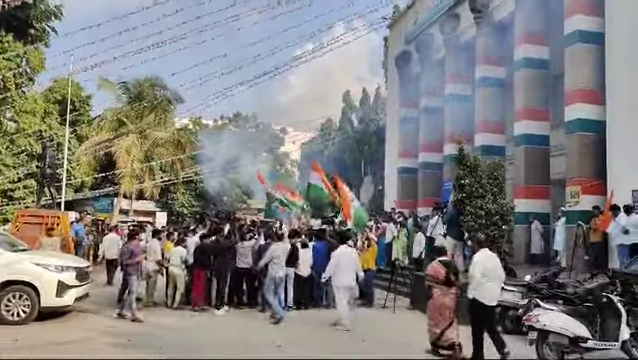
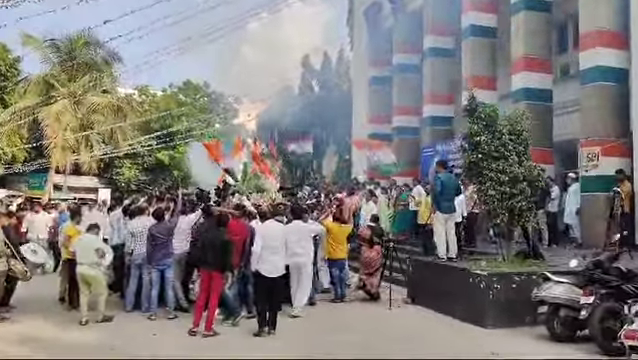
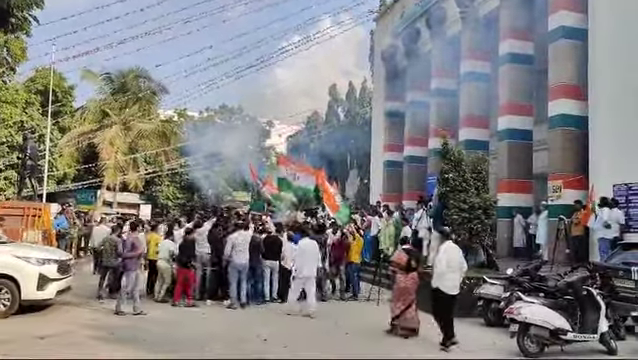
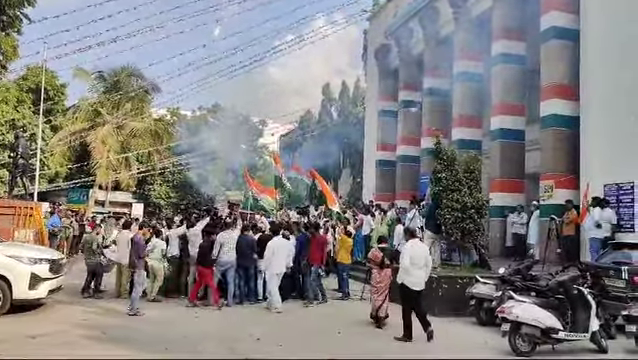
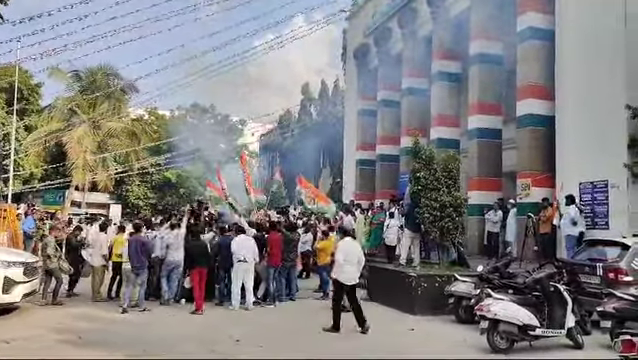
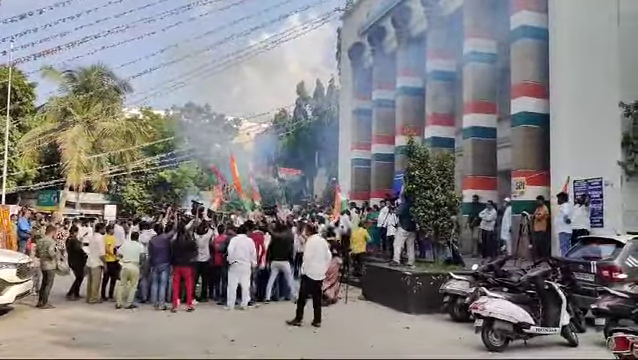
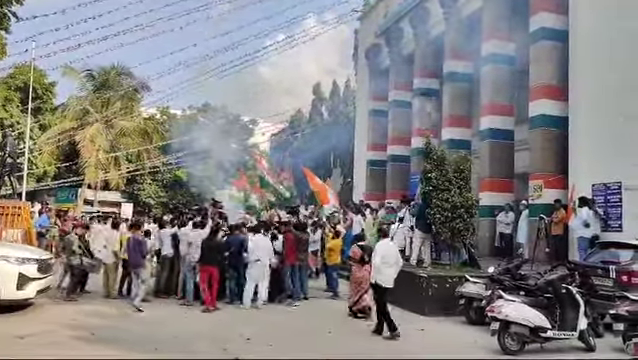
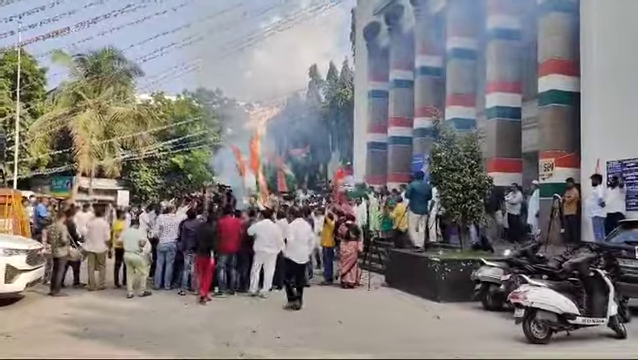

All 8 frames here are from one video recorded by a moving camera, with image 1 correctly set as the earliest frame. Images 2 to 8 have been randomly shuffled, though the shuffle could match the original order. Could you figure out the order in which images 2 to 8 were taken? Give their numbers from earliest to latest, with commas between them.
3, 4, 7, 5, 6, 8, 2
